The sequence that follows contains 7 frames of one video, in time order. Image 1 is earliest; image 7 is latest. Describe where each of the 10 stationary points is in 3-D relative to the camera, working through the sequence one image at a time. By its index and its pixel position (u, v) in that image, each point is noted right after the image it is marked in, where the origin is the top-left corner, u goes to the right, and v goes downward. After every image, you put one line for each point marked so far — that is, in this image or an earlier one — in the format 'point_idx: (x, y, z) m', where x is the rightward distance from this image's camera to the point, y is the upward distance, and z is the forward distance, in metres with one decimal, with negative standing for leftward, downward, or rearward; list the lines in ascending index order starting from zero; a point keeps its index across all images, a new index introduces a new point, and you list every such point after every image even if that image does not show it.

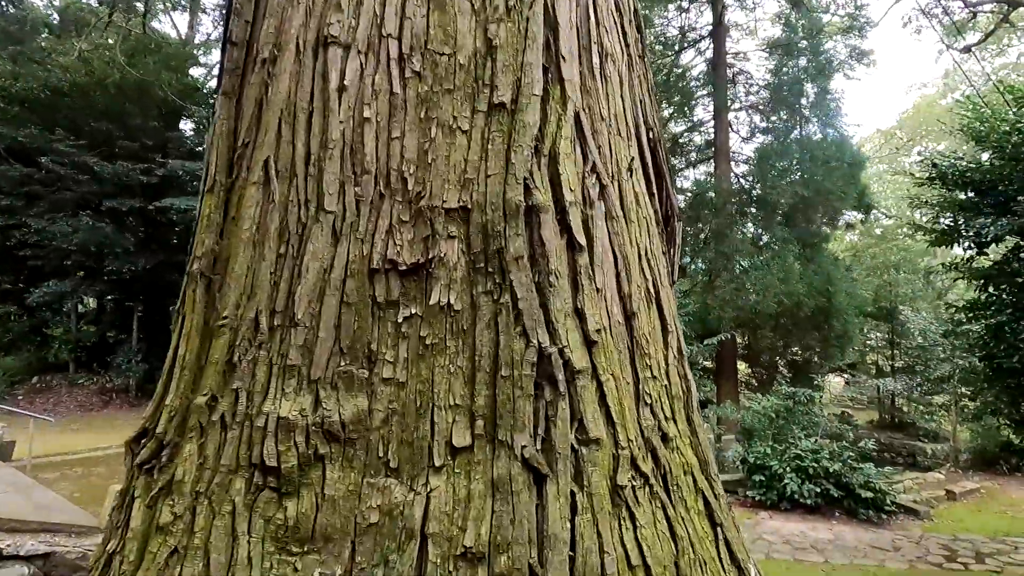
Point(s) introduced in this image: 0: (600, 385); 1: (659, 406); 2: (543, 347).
0: (+0.2, -0.2, +1.1) m
1: (+0.3, -0.3, +1.2) m
2: (+0.1, -0.1, +1.1) m
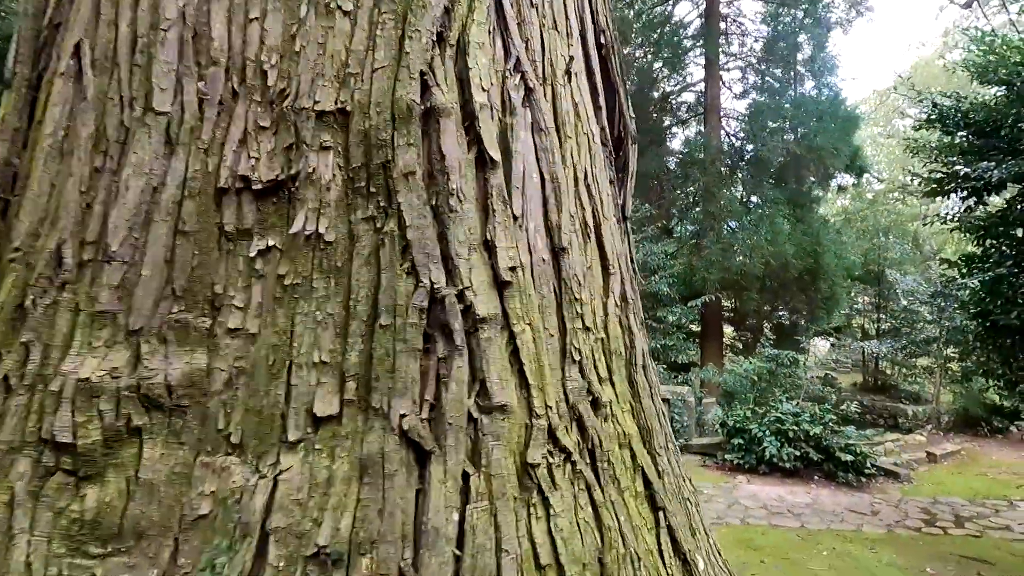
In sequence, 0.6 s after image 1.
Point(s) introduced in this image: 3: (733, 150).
0: (0.0, -0.1, +0.9) m
1: (+0.1, -0.1, +0.9) m
2: (-0.1, 0.0, +0.8) m
3: (+3.4, +2.1, +8.3) m
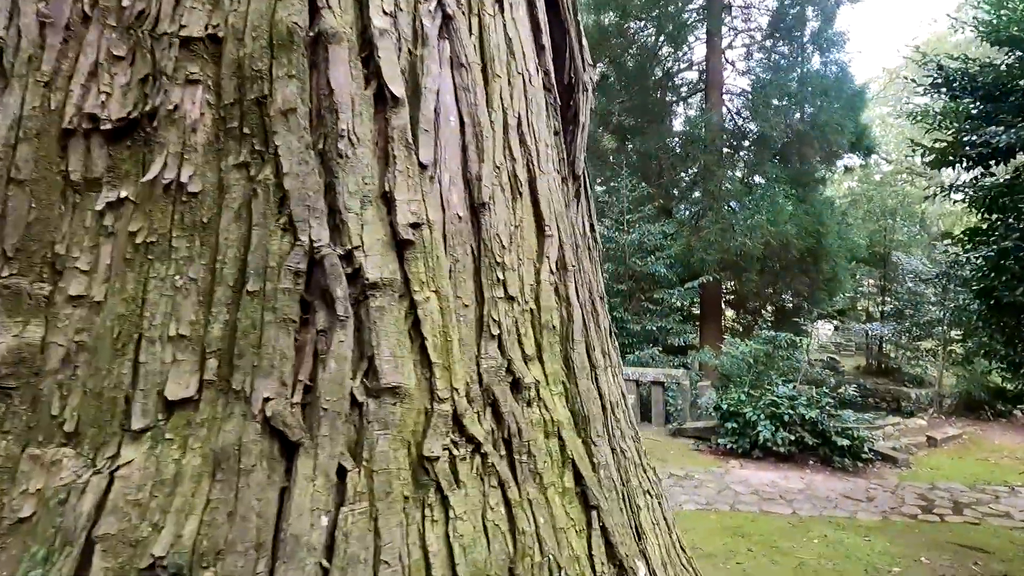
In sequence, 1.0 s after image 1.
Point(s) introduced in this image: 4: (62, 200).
0: (-0.1, 0.0, +0.7) m
1: (0.0, -0.1, +0.8) m
2: (-0.3, +0.1, +0.7) m
3: (+3.3, +2.4, +8.0) m
4: (-0.6, +0.1, +0.7) m
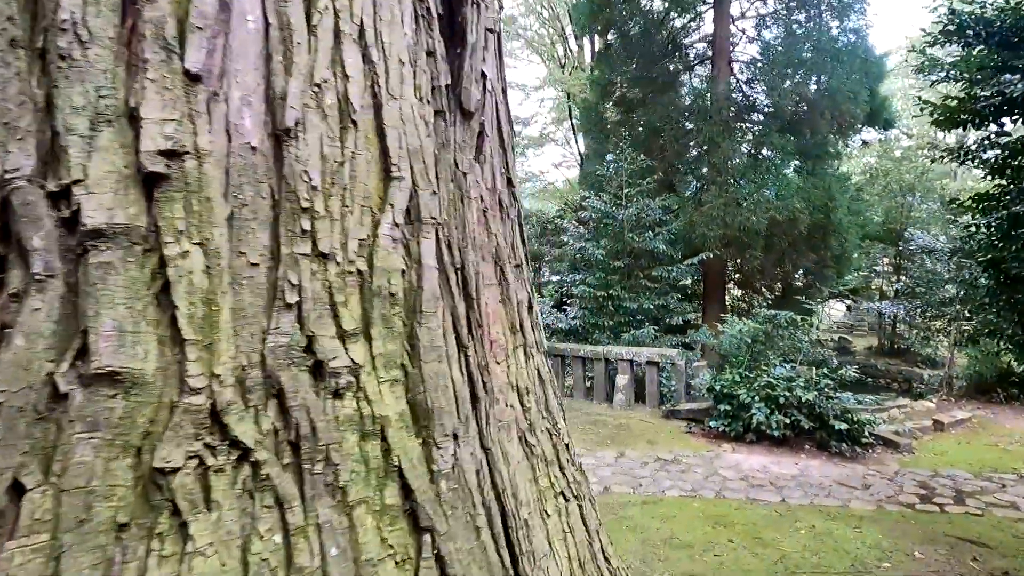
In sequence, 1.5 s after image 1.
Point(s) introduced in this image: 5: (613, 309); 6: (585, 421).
0: (-0.3, 0.0, +0.5) m
1: (-0.2, 0.0, +0.6) m
2: (-0.5, +0.1, +0.5) m
3: (+3.3, +2.7, +7.7) m
4: (-0.8, +0.2, +0.5) m
5: (+1.2, -0.3, +6.5) m
6: (+0.7, -1.2, +4.9) m
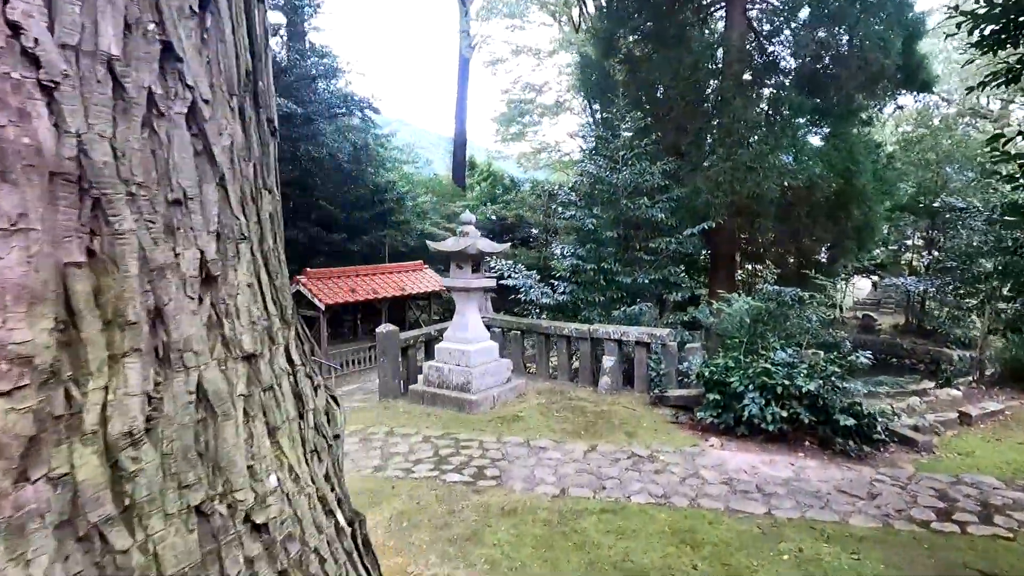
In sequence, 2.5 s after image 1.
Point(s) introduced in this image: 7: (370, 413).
0: (-0.8, +0.1, +0.1) m
1: (-0.6, 0.0, +0.1) m
2: (-0.9, +0.1, 0.0) m
3: (+3.2, +3.0, +6.9) m
4: (-1.2, +0.2, +0.1) m
5: (+1.0, 0.0, +6.0) m
6: (+0.4, -1.0, +4.5) m
7: (-1.2, -1.0, +4.4) m
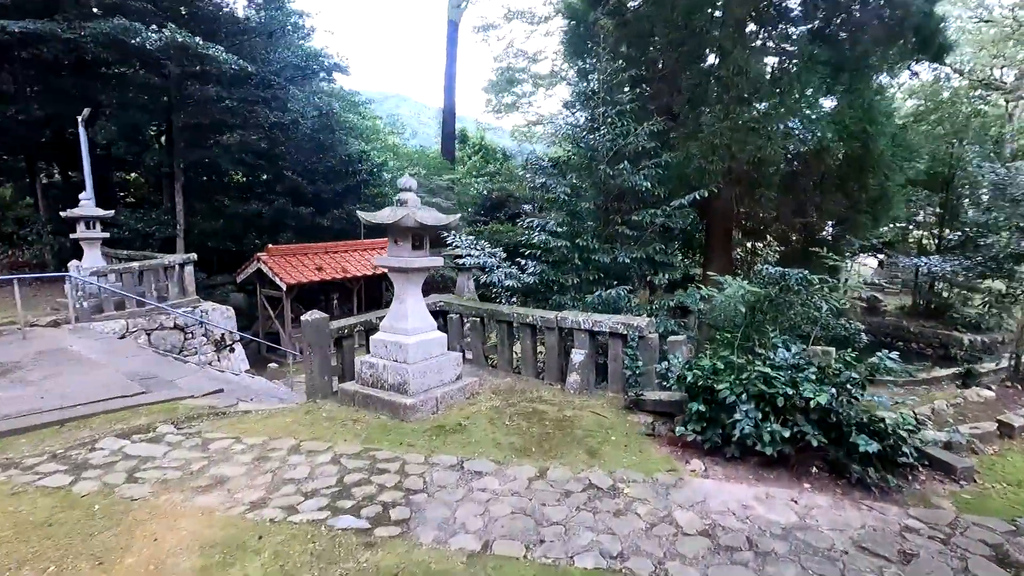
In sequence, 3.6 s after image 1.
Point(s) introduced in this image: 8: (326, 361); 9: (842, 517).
0: (-1.1, 0.0, -0.7) m
1: (-1.0, 0.0, -0.7) m
2: (-1.2, +0.1, -0.8) m
3: (+2.8, +3.3, +6.0) m
4: (-1.6, +0.1, -0.7) m
5: (+0.7, +0.2, +5.2) m
6: (0.0, -0.9, +3.7) m
7: (-1.5, -0.9, +3.7) m
8: (-1.4, -0.6, +4.1) m
9: (+1.4, -1.0, +2.3) m
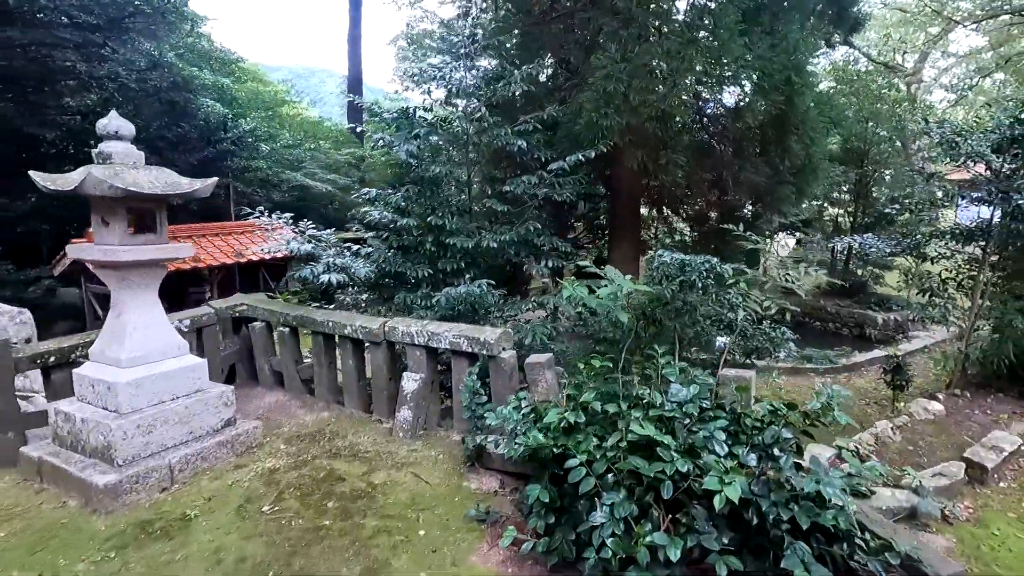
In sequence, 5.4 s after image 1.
0: (-1.6, -0.2, -2.2) m
1: (-1.5, -0.2, -2.1) m
2: (-1.7, -0.1, -2.2) m
3: (+1.4, +3.4, +4.8) m
4: (-2.1, 0.0, -2.2) m
5: (-0.5, +0.3, +3.9) m
6: (-1.0, -0.9, +2.4) m
7: (-2.5, -0.9, +2.2) m
8: (-2.5, -0.6, +2.6) m
9: (+0.6, -1.0, +1.2) m
